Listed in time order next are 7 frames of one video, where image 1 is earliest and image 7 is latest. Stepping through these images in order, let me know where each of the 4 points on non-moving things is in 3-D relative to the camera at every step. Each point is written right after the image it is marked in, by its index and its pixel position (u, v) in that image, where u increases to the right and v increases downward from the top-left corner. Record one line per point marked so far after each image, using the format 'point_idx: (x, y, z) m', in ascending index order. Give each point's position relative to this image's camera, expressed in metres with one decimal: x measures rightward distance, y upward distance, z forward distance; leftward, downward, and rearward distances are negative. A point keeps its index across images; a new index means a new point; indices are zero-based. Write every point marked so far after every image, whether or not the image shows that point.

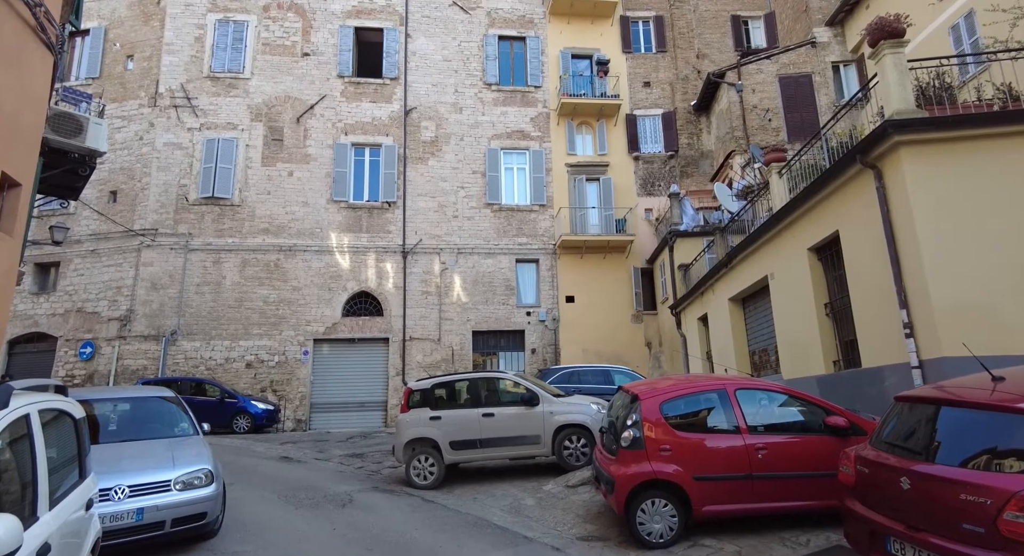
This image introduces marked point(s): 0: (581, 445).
0: (+1.0, -2.5, +8.1) m
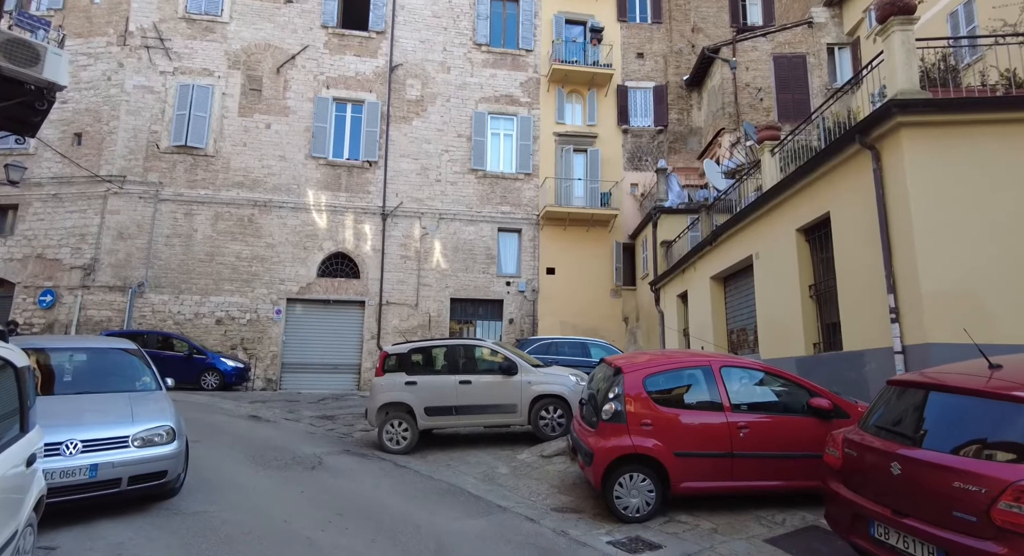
0: (+0.7, -2.0, +8.0) m
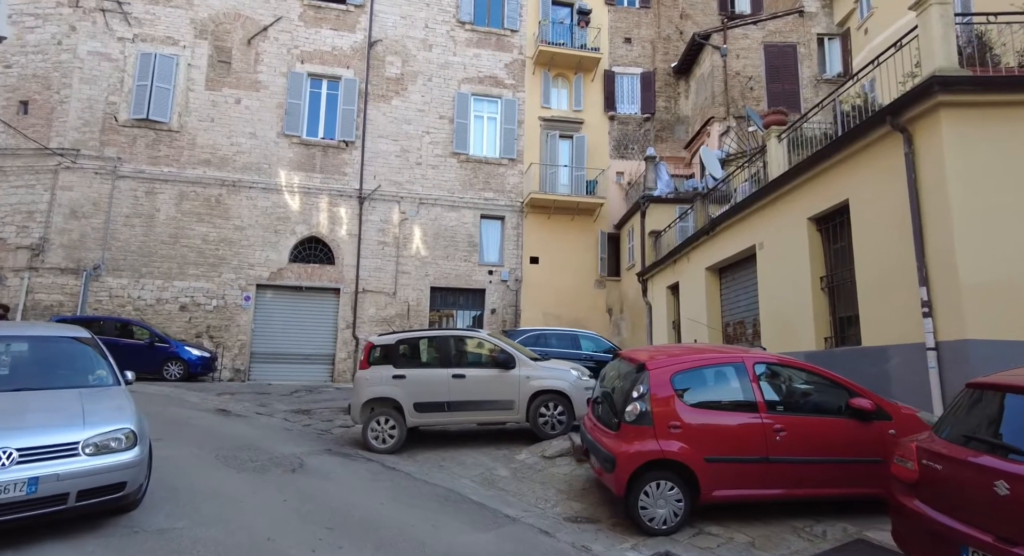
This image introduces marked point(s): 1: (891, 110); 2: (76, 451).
0: (+0.6, -1.8, +7.5) m
1: (+4.1, +1.8, +6.0) m
2: (-3.0, -1.2, +3.8) m
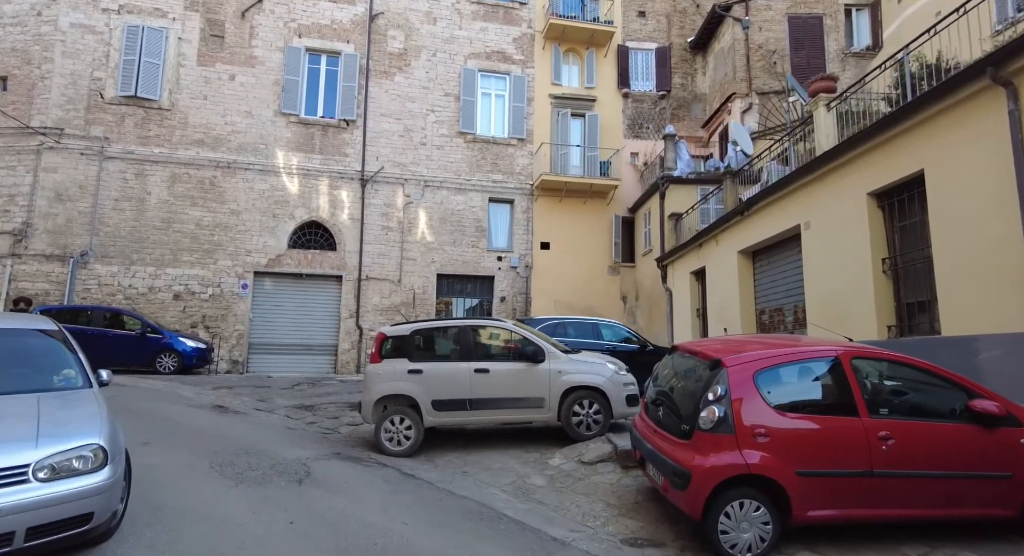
0: (+1.0, -1.6, +6.8) m
1: (+4.5, +2.0, +5.1) m
2: (-2.6, -1.1, +3.0) m
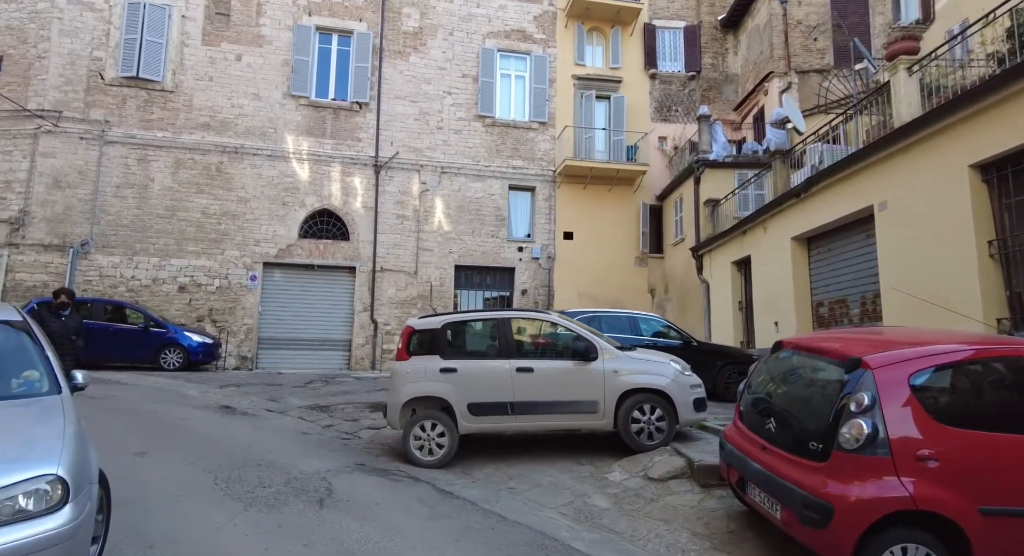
0: (+1.5, -1.5, +5.8) m
1: (+4.9, +2.2, +4.1) m
2: (-2.2, -0.9, +2.1) m
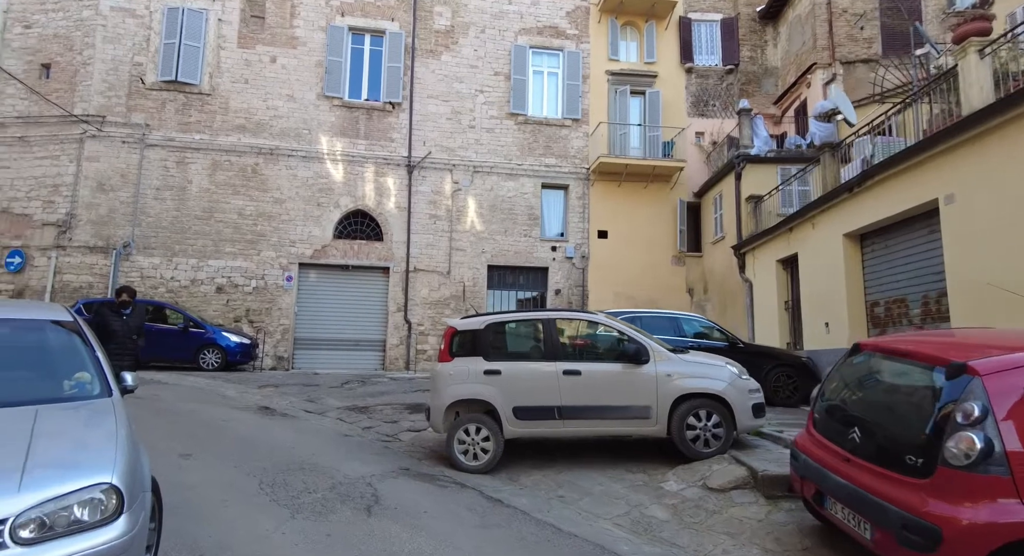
0: (+2.0, -1.5, +5.6) m
1: (+5.3, +2.2, +3.7) m
2: (-1.9, -0.9, +2.0) m
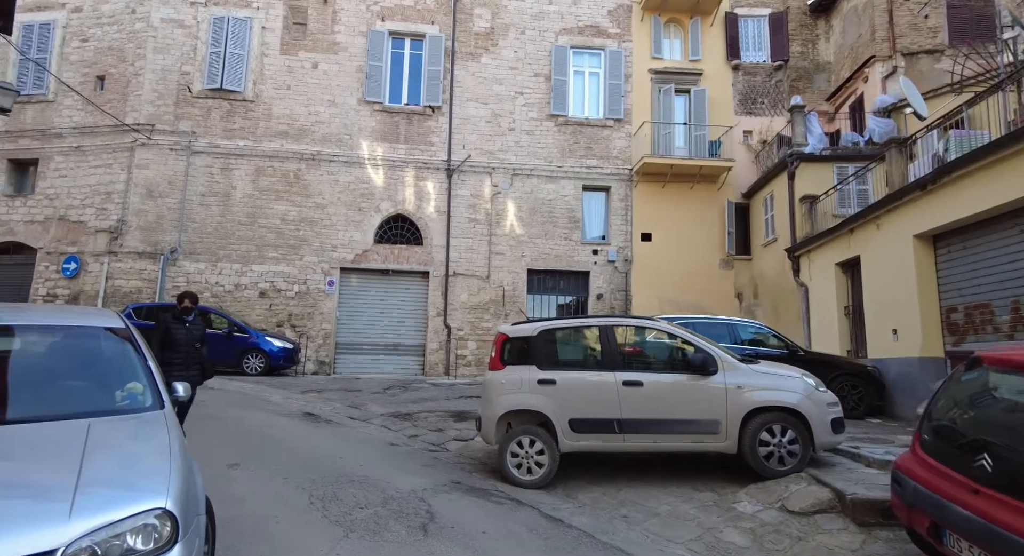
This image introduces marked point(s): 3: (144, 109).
0: (+2.5, -1.5, +5.1) m
1: (+5.8, +2.2, +3.1) m
2: (-1.5, -1.0, +1.8) m
3: (-10.0, +4.6, +15.1) m
